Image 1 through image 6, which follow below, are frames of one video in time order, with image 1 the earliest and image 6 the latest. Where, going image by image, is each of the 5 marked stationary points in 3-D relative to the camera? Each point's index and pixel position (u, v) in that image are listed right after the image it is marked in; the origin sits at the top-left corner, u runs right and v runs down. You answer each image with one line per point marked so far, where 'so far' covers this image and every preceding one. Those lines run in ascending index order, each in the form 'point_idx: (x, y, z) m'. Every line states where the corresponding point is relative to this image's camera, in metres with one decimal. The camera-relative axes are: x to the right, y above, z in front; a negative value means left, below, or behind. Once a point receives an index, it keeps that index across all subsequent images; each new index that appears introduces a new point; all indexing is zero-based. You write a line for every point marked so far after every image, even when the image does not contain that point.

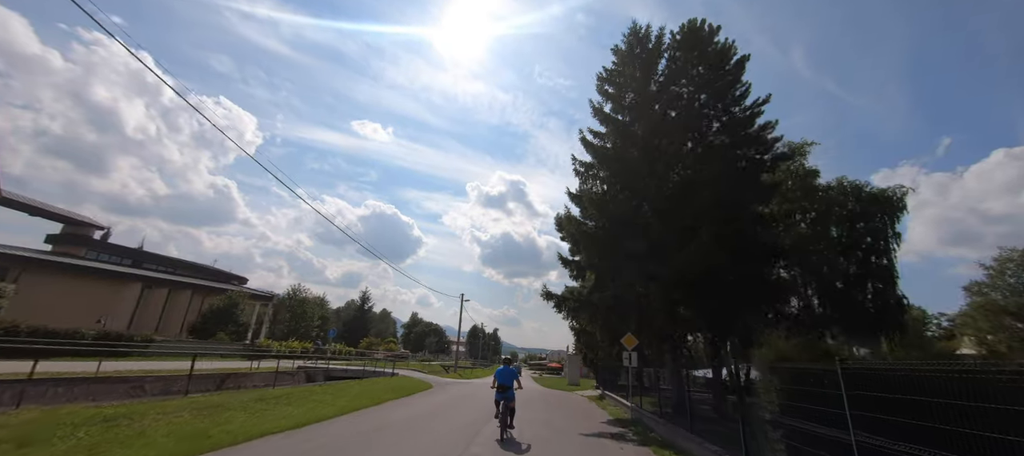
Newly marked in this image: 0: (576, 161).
0: (+2.7, +2.9, +16.5) m
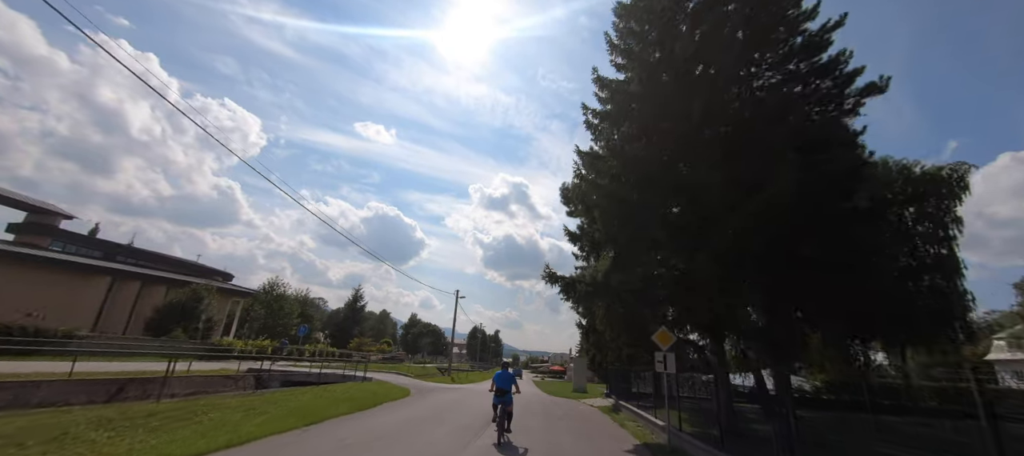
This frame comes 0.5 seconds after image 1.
0: (+2.6, +4.0, +13.1) m
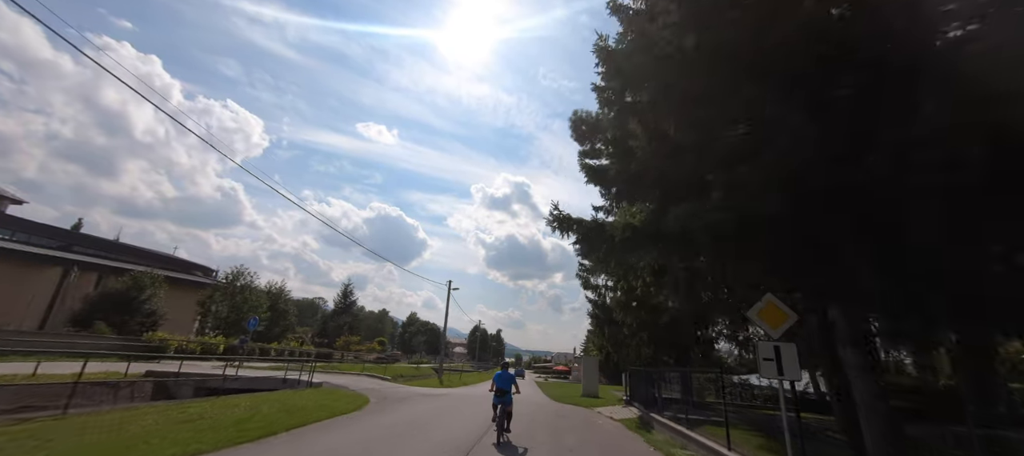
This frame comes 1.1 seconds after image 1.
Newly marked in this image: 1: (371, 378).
0: (+2.3, +5.5, +8.9) m
1: (-7.3, -7.8, +19.7) m
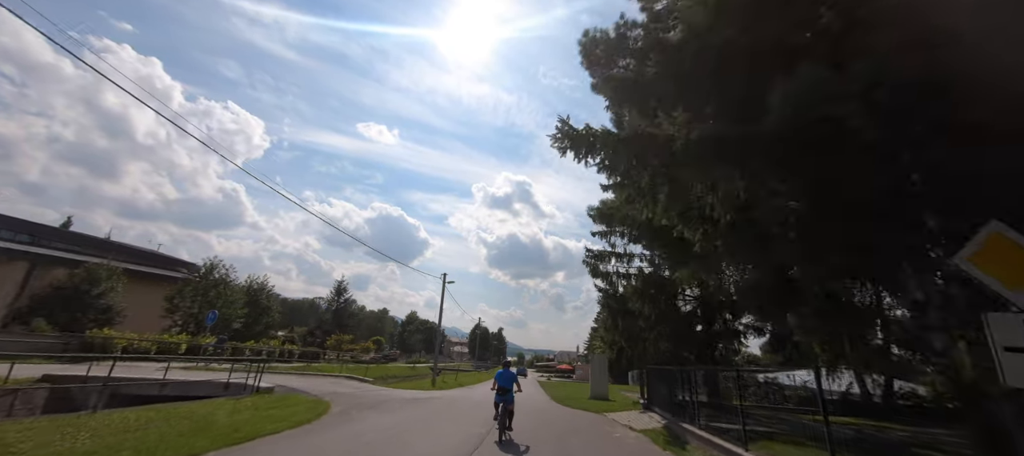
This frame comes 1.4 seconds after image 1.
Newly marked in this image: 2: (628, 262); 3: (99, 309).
0: (+2.1, +6.4, +6.4) m
1: (-7.3, -6.9, +17.3) m
2: (+5.5, -1.6, +18.2) m
3: (-21.5, -4.2, +19.9) m
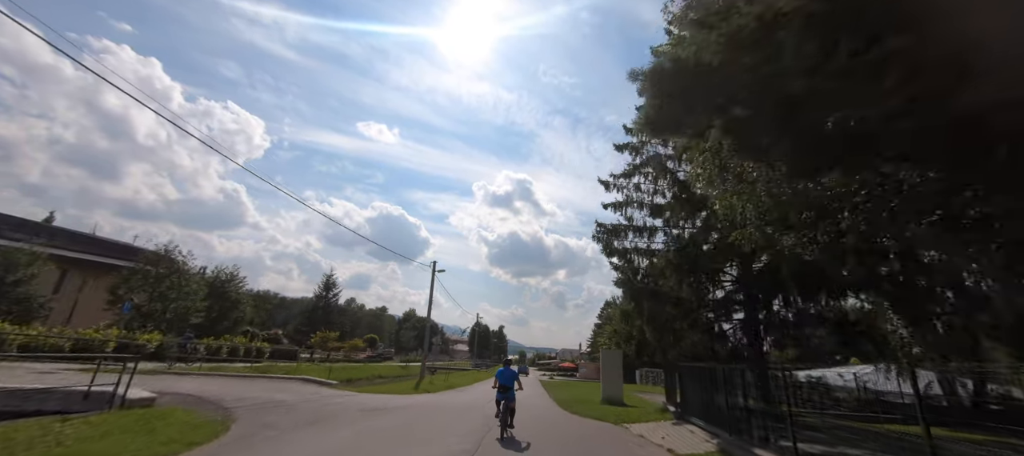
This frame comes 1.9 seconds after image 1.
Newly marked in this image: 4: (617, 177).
0: (+1.8, +7.7, +3.0) m
1: (-7.5, -5.7, +14.0) m
2: (+5.3, -0.3, +14.9) m
3: (-21.7, -3.1, +16.7) m
4: (+4.3, +2.1, +15.4) m
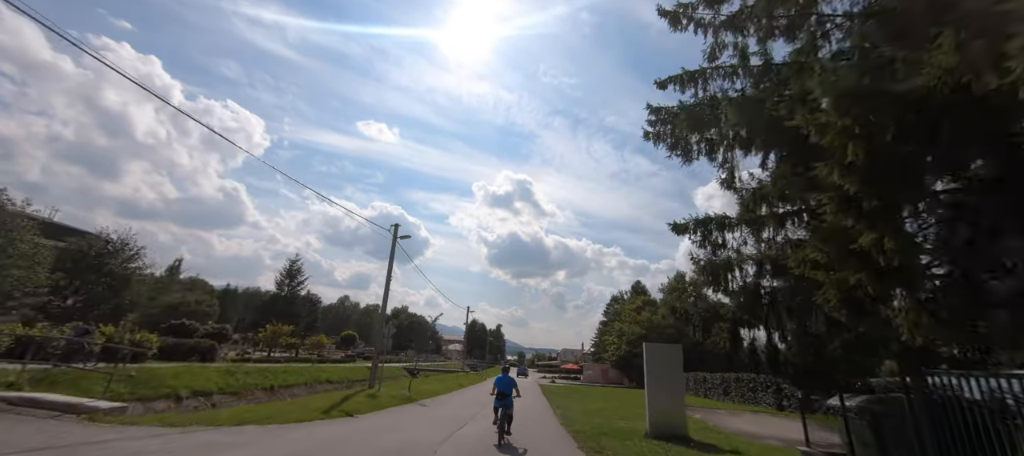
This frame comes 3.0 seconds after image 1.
0: (+1.4, +10.2, -4.4) m
1: (-8.0, -3.1, +6.5) m
2: (+4.8, +2.2, +7.4) m
3: (-22.2, -0.4, +9.2) m
4: (+3.8, +4.6, +7.9) m
